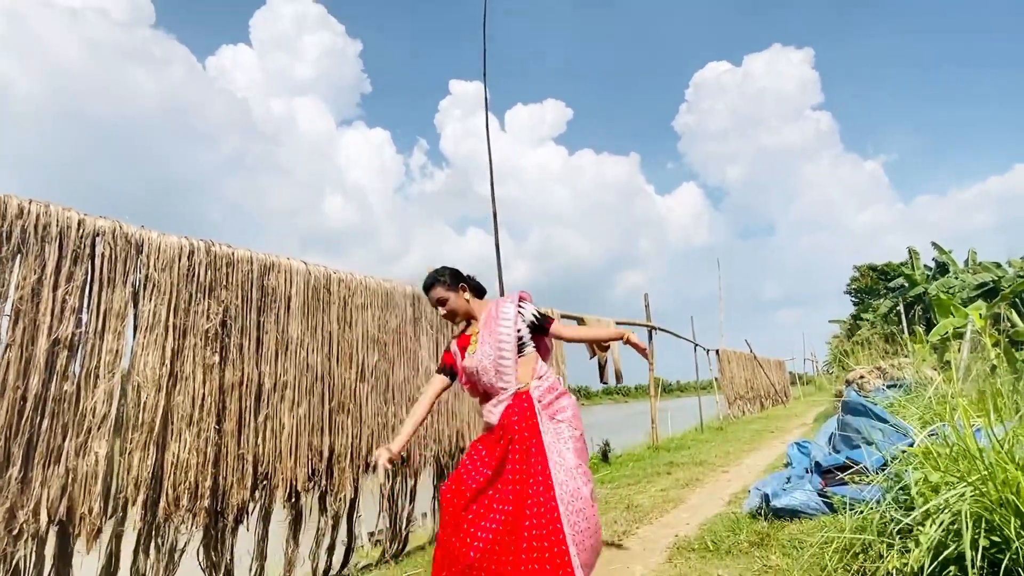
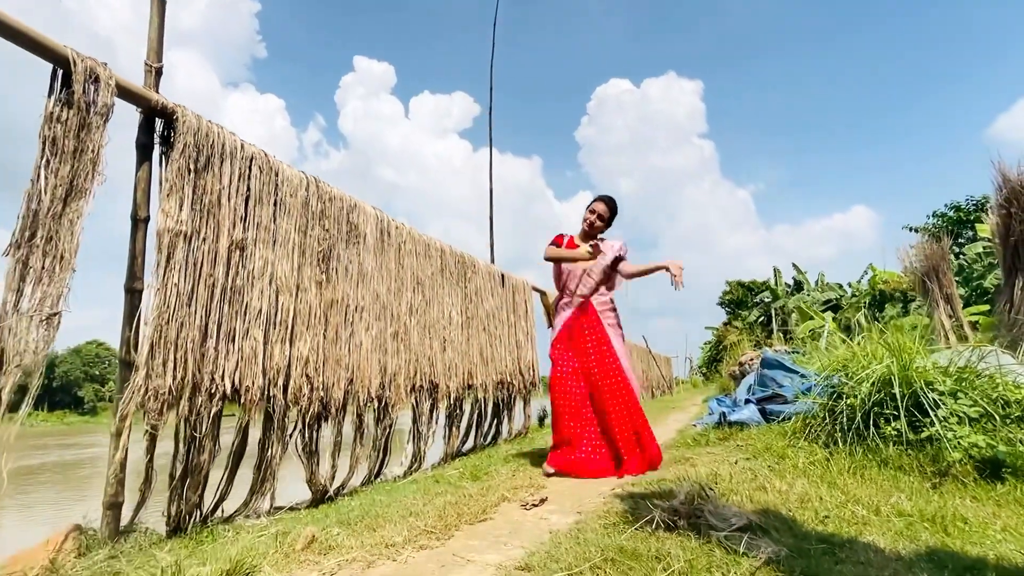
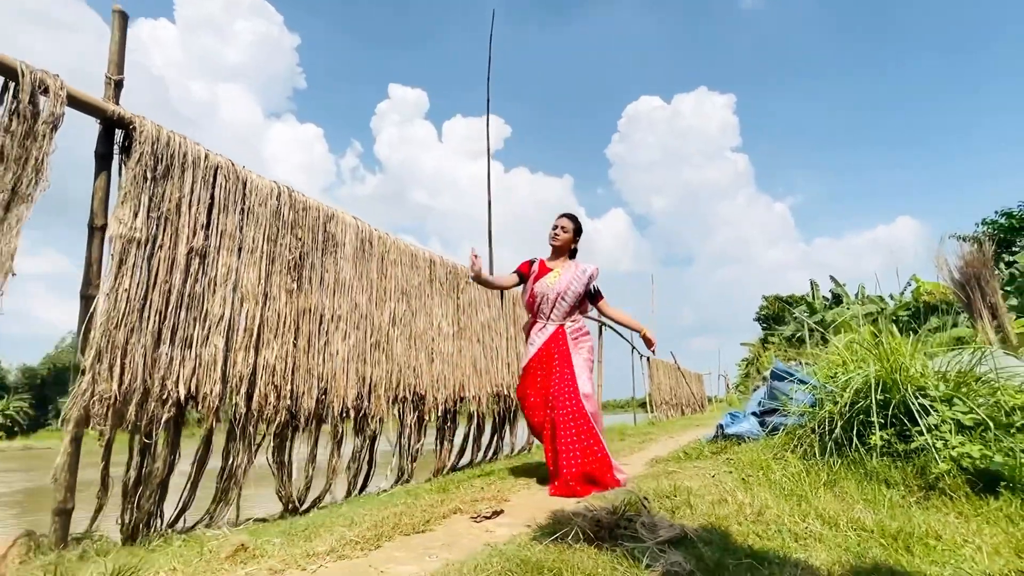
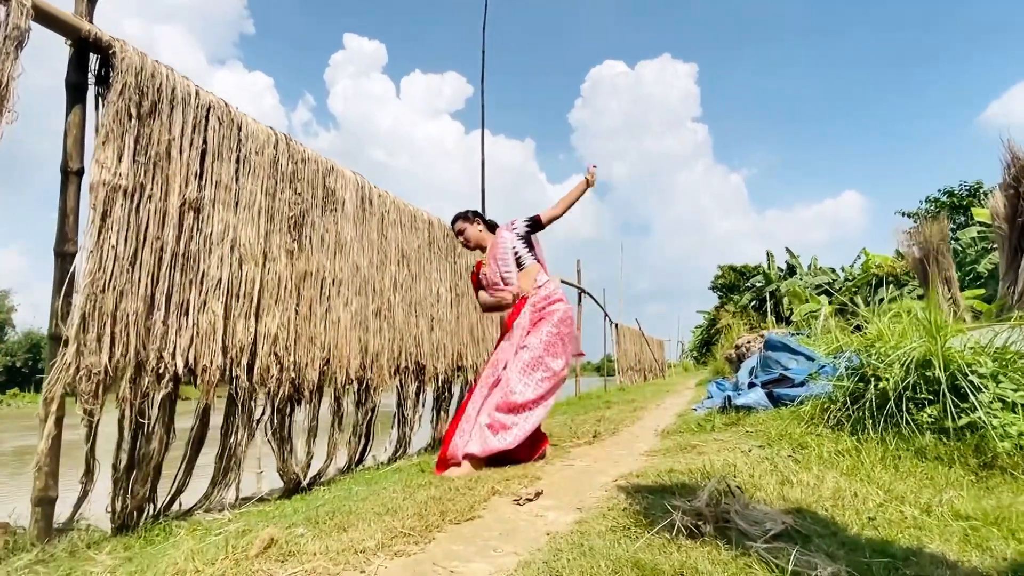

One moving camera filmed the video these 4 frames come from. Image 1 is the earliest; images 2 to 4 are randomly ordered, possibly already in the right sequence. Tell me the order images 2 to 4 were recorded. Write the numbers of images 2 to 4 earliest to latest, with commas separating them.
3, 2, 4
